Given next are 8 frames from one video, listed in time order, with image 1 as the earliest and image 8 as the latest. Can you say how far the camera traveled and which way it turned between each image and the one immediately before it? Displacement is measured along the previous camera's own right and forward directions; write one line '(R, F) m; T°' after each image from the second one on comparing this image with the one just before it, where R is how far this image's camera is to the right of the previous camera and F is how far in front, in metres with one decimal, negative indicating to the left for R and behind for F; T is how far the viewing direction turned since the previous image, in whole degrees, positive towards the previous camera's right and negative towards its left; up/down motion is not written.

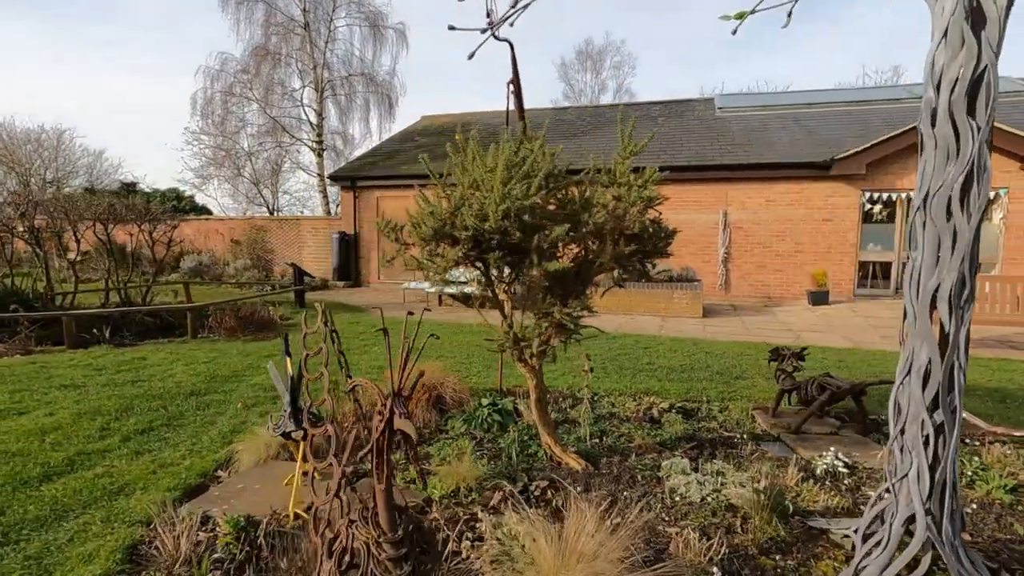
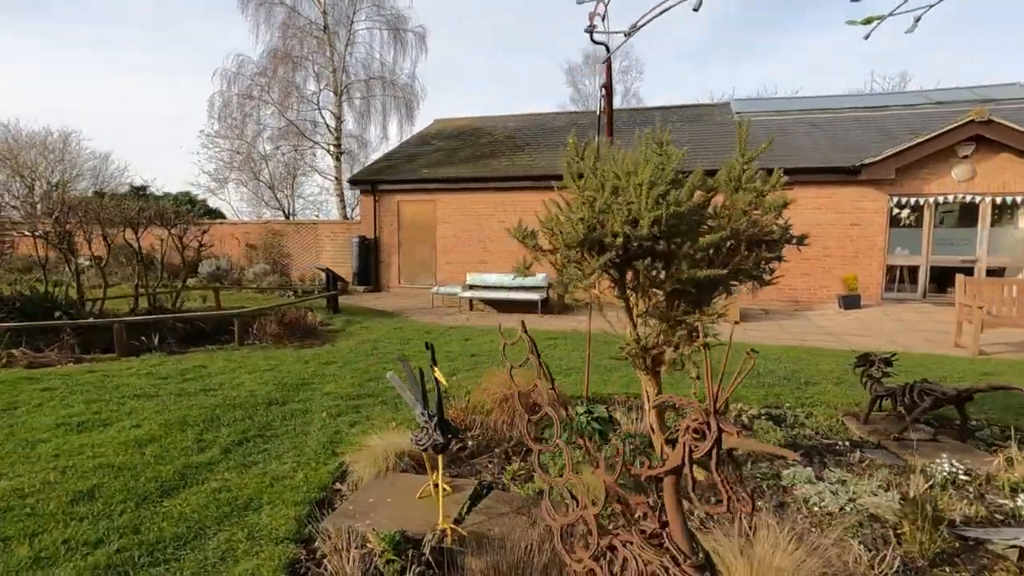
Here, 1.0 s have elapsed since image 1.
(-0.9, +0.1) m; +1°
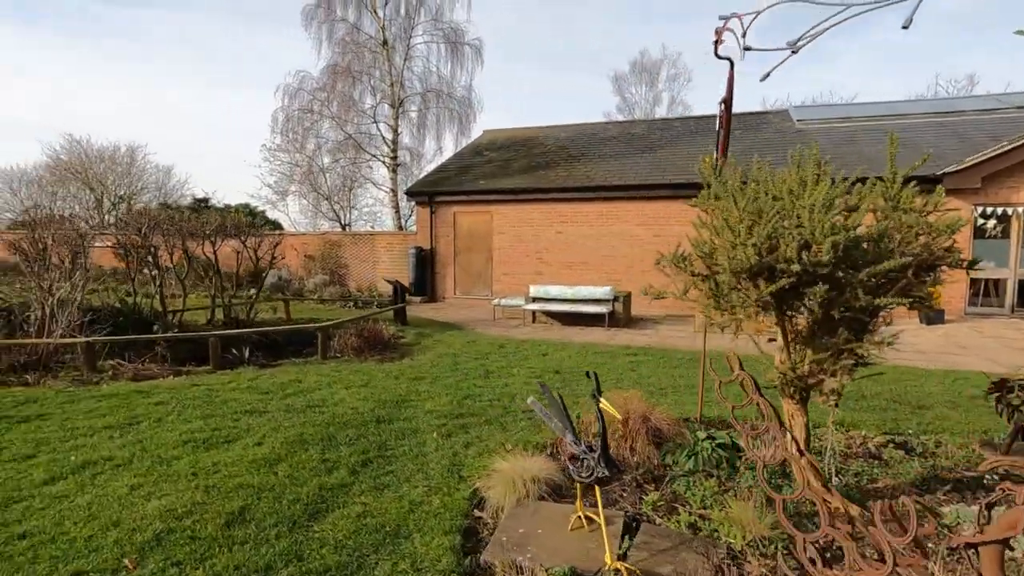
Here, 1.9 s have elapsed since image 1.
(-0.7, +0.1) m; -3°
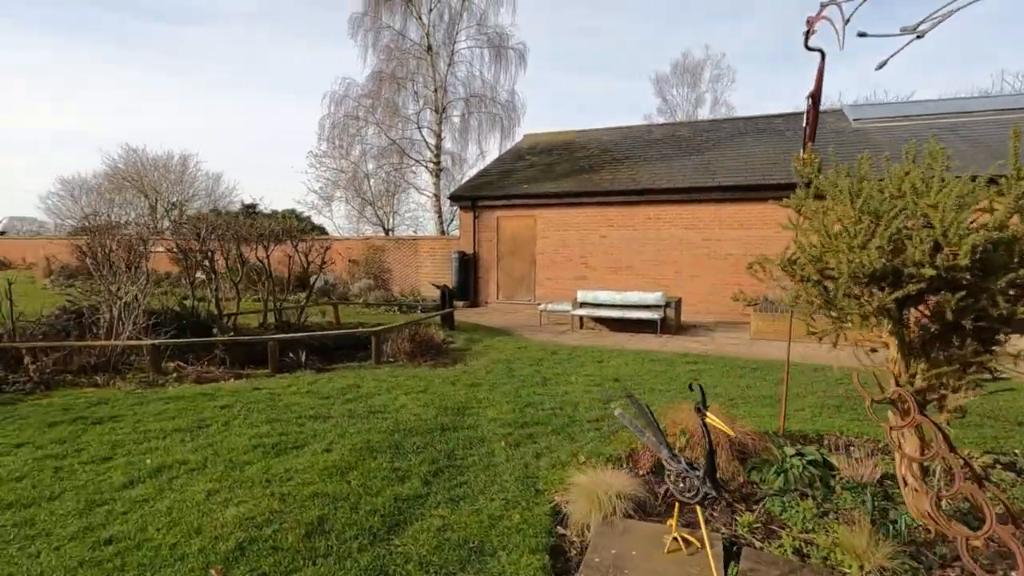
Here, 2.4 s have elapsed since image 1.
(-0.3, +0.1) m; -3°
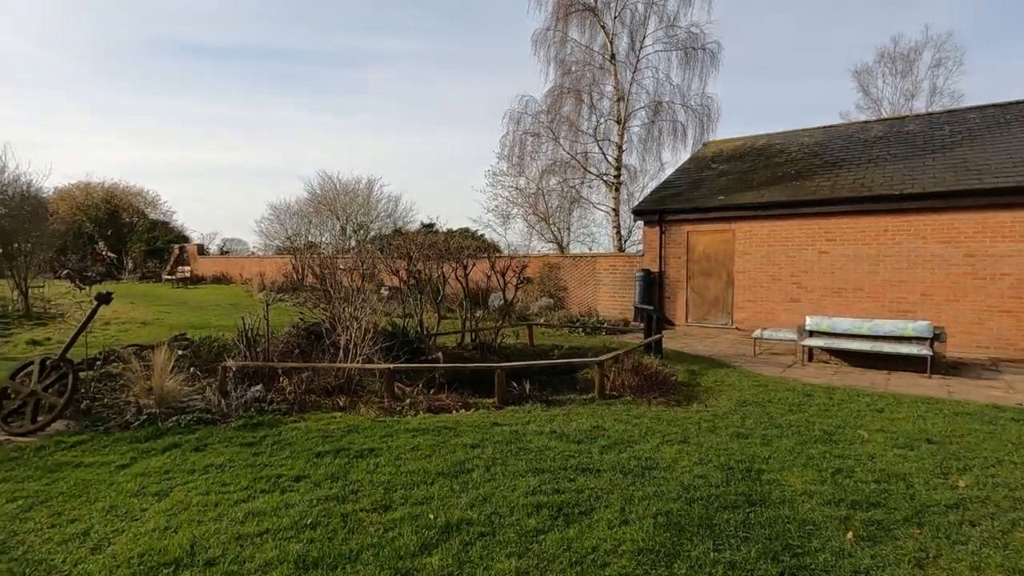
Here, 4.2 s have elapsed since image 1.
(-1.3, +0.6) m; -15°
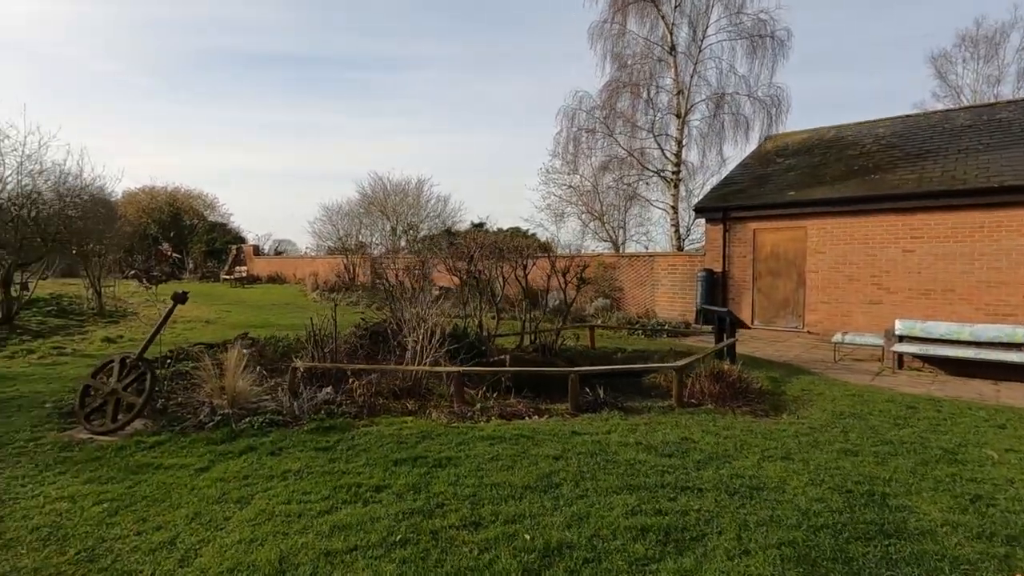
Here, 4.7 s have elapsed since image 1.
(-0.4, +0.3) m; -4°
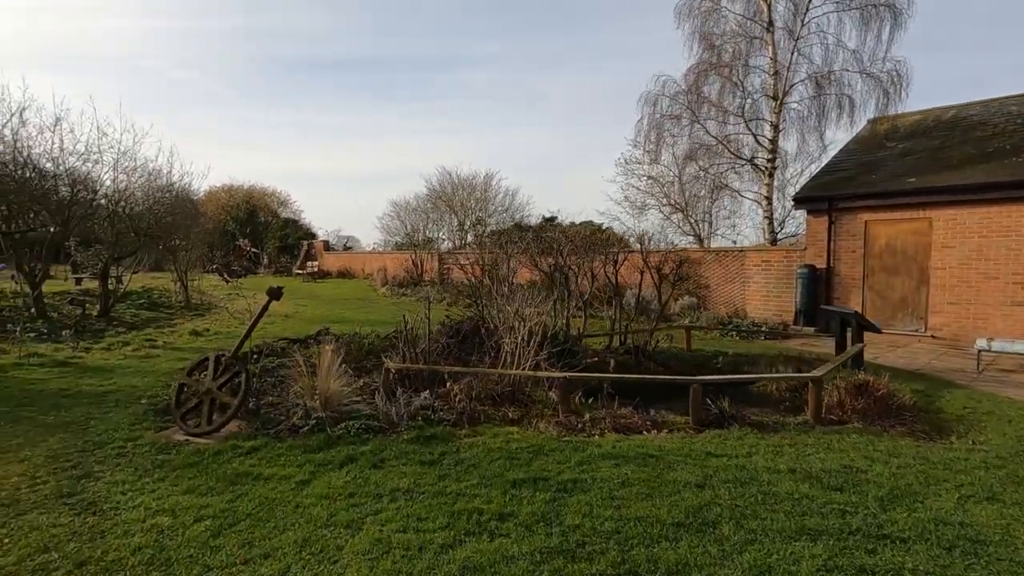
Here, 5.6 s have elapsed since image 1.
(-0.6, +0.6) m; -6°
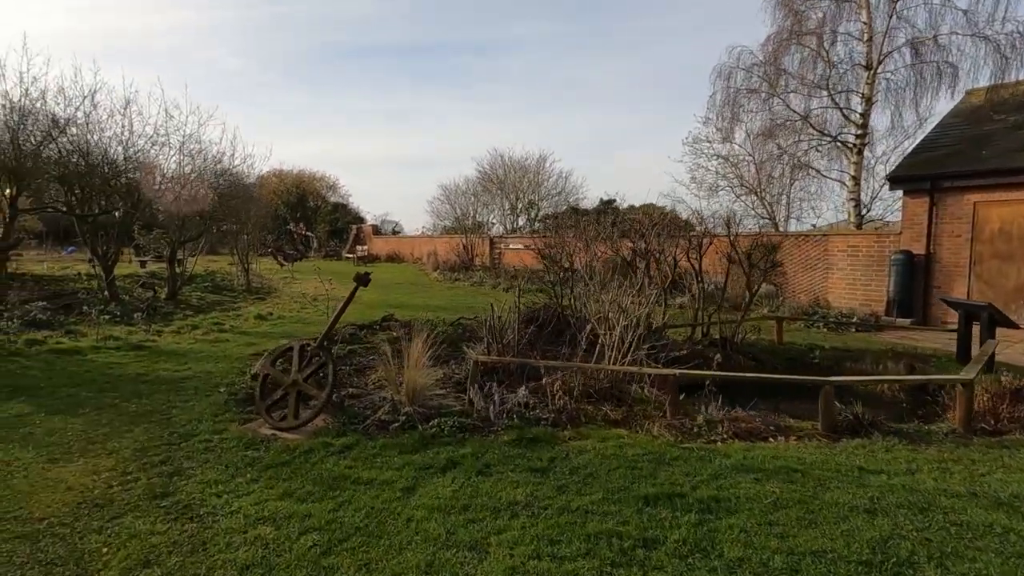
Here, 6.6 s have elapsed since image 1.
(-0.6, +0.5) m; -4°
